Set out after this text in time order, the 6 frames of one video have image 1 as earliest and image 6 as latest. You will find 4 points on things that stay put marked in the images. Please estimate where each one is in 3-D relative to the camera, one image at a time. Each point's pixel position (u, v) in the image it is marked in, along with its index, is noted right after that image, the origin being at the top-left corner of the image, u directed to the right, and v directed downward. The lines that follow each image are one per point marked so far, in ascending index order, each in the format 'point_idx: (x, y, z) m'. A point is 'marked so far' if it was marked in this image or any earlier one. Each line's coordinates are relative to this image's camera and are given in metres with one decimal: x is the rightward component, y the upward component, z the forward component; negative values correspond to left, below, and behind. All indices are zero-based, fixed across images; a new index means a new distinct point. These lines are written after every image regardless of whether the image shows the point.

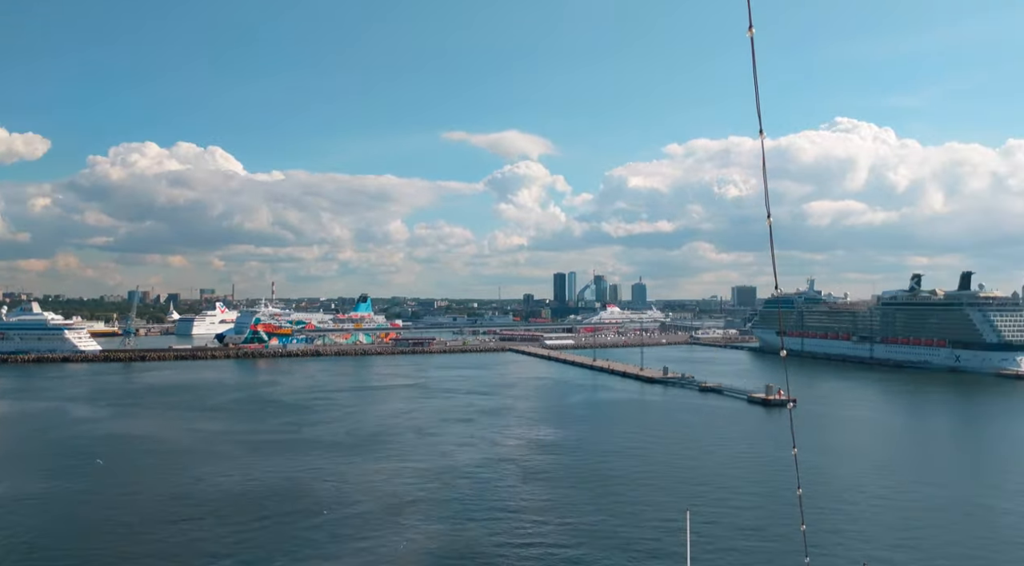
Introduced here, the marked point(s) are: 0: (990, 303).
0: (+9.8, -0.4, +15.4) m
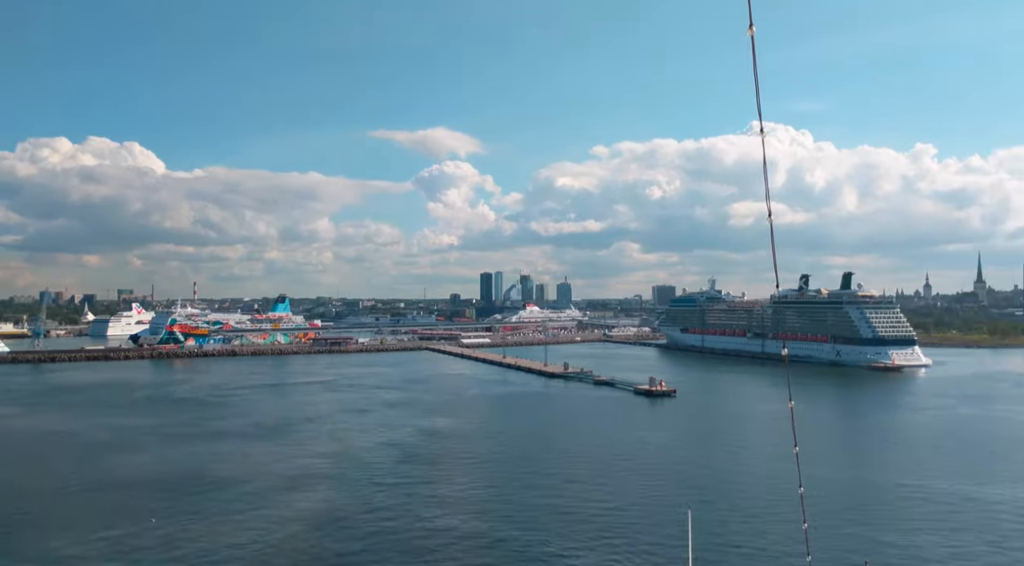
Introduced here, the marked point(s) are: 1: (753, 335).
0: (+7.9, -0.4, +16.9) m
1: (+6.0, -1.3, +18.7) m
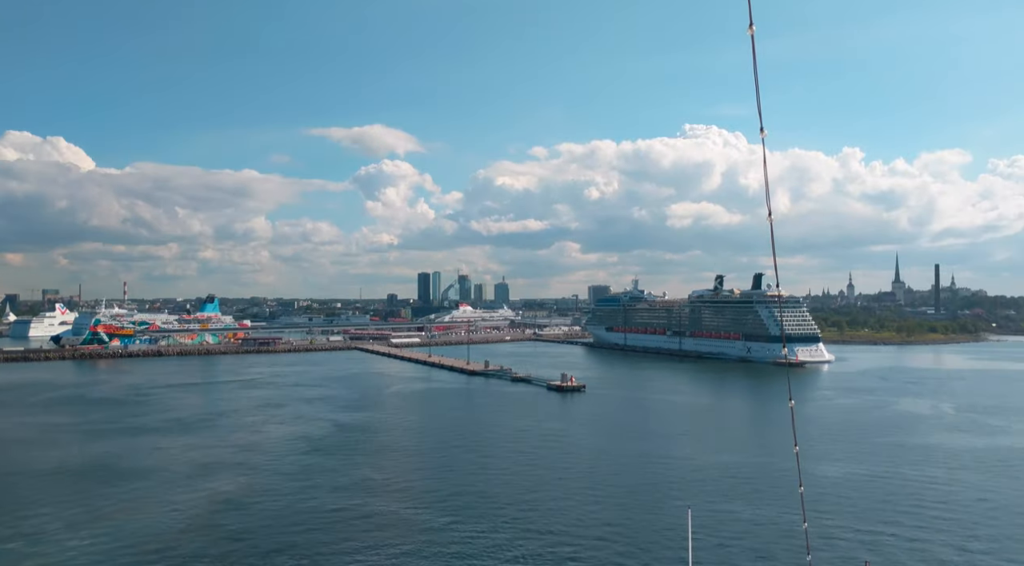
0: (+6.3, -0.4, +17.9) m
1: (+4.2, -1.3, +19.7) m
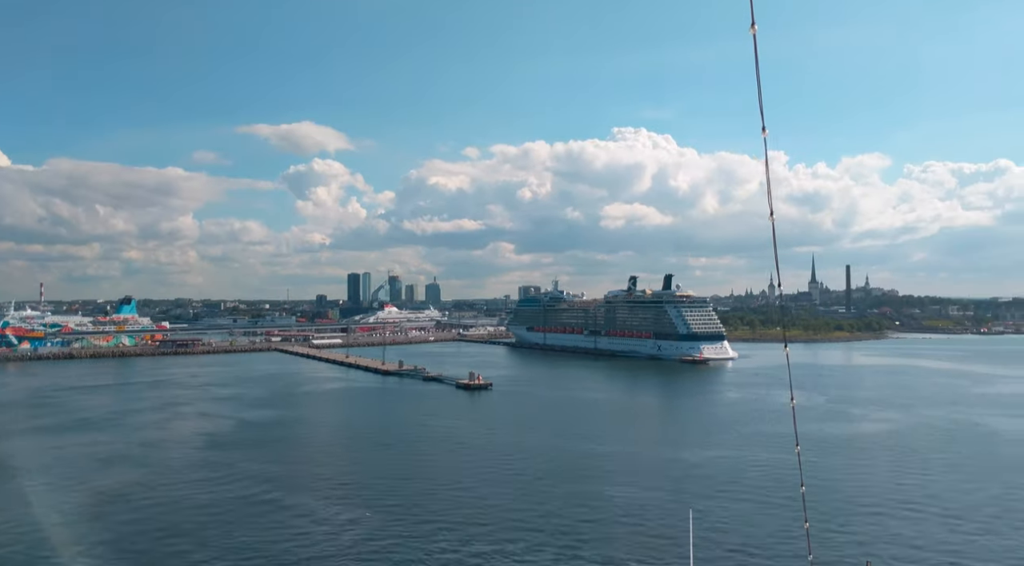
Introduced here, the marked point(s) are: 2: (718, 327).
0: (+4.3, -0.5, +18.9) m
1: (+2.1, -1.3, +20.4) m
2: (+5.1, -1.1, +18.7) m
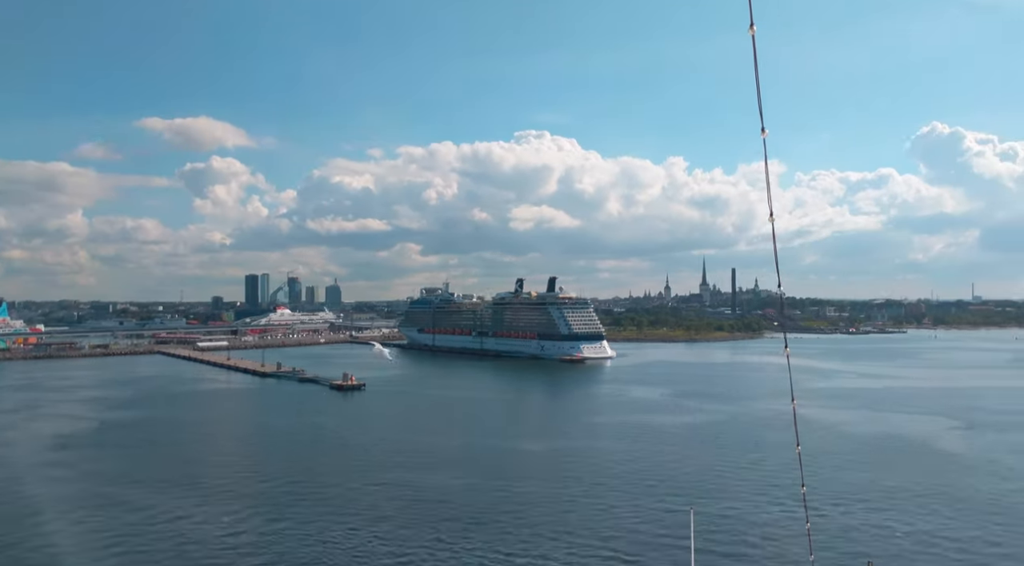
0: (+1.4, -0.5, +19.8) m
1: (-1.0, -1.4, +21.1) m
2: (+2.2, -1.2, +19.7) m
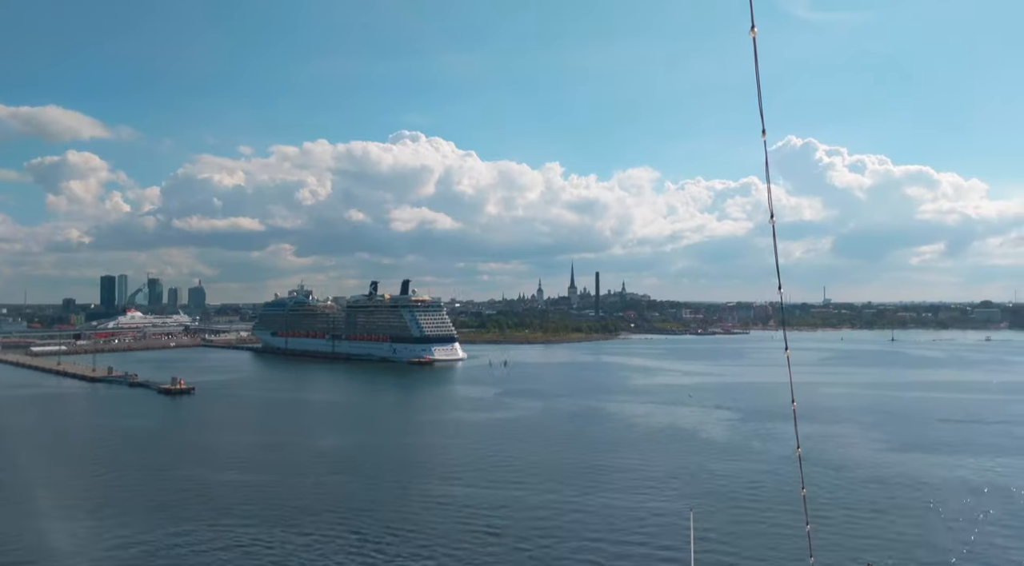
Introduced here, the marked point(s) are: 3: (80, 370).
0: (-2.5, -0.6, +20.5) m
1: (-5.1, -1.5, +21.4) m
2: (-1.7, -1.3, +20.5) m
3: (-7.9, -1.6, +14.1) m
